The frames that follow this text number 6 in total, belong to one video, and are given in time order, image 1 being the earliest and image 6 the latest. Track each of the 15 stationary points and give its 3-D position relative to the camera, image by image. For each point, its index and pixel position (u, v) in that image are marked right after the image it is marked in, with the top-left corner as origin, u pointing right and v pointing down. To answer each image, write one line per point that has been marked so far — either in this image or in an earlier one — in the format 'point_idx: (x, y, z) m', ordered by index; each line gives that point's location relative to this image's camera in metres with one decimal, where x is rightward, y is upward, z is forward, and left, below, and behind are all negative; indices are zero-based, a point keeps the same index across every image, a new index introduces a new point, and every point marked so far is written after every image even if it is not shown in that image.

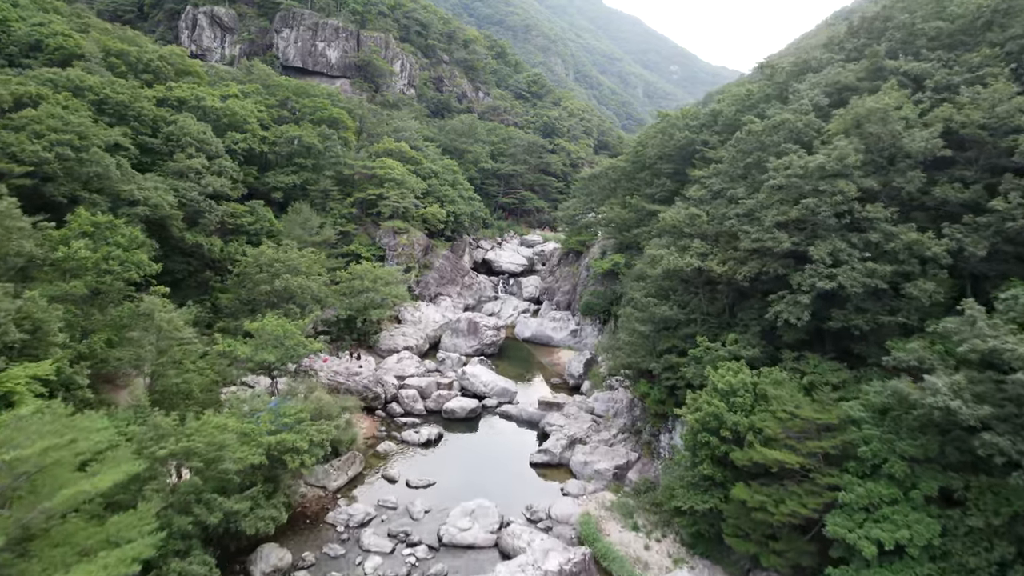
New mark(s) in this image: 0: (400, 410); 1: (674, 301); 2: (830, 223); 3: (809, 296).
0: (-3.1, -3.3, +18.6) m
1: (+3.6, -0.3, +15.2) m
2: (+5.6, +1.2, +12.1) m
3: (+5.1, -0.1, +11.7) m
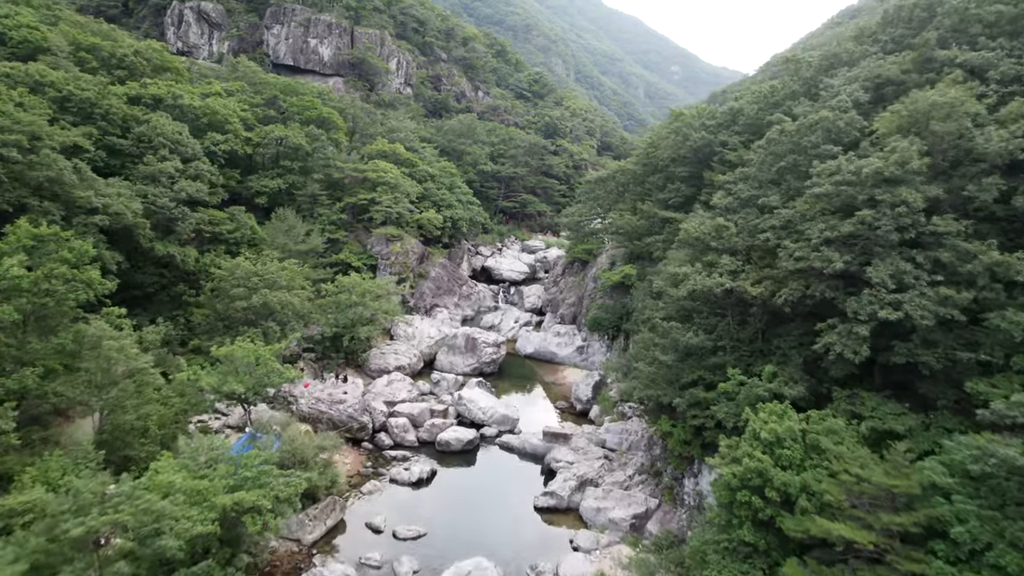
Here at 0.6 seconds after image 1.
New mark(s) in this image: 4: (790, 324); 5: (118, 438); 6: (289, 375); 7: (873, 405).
0: (-3.0, -3.8, +16.7) m
1: (+3.6, -0.7, +13.3) m
2: (+5.7, +0.7, +10.2) m
3: (+5.1, -0.5, +9.8) m
4: (+5.1, -0.7, +12.5) m
5: (-7.2, -2.7, +12.5) m
6: (-4.9, -1.9, +15.1) m
7: (+5.3, -1.7, +10.0) m
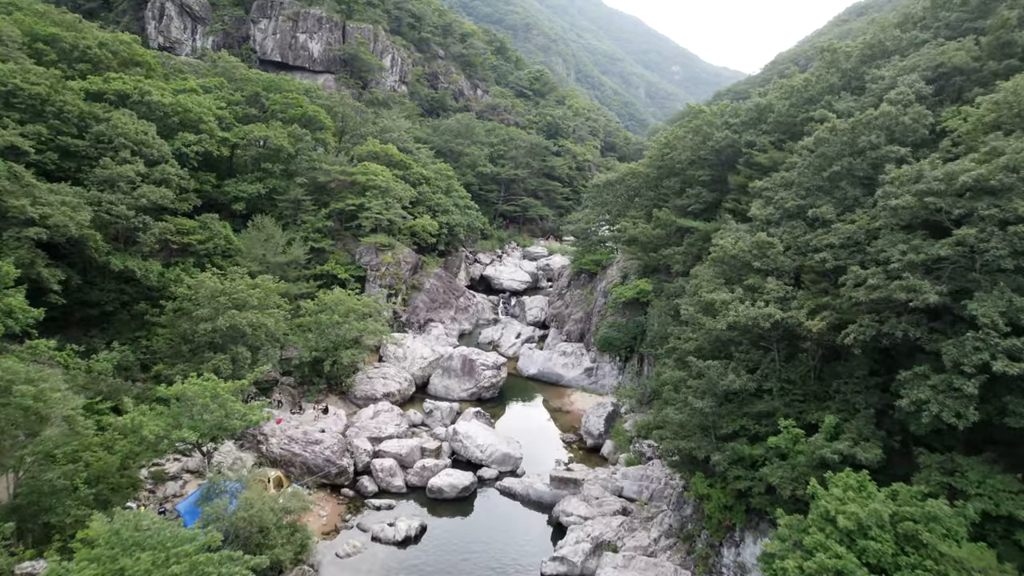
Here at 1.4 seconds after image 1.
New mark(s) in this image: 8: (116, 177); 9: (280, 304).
0: (-3.0, -4.3, +14.5) m
1: (+3.7, -1.2, +11.1) m
2: (+5.7, +0.3, +8.0) m
3: (+5.2, -1.0, +7.6) m
4: (+5.1, -1.1, +10.3) m
5: (-7.2, -3.2, +10.3) m
6: (-4.9, -2.4, +12.9) m
7: (+5.3, -2.2, +7.8) m
8: (-10.4, +2.9, +17.9) m
9: (-6.2, -0.4, +18.2) m
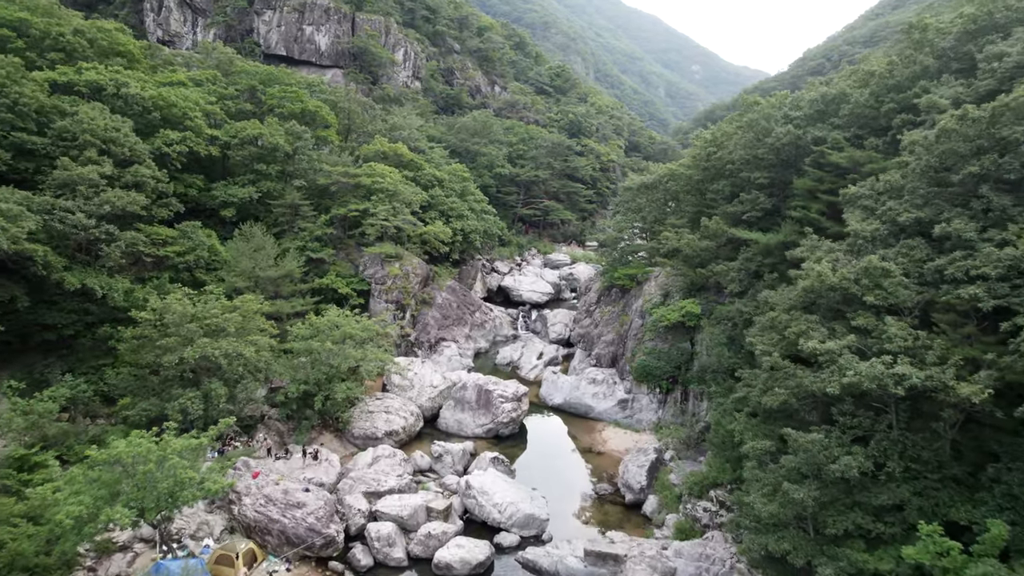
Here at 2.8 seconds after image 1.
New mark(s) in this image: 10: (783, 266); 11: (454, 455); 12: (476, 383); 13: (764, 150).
0: (-2.5, -4.8, +11.8) m
1: (+4.1, -1.7, +8.3) m
2: (+6.0, -0.3, +5.1) m
3: (+5.5, -1.5, +4.8) m
4: (+5.5, -1.6, +7.4) m
5: (-6.8, -3.7, +7.7) m
6: (-4.5, -2.9, +10.3) m
7: (+5.6, -2.7, +4.9) m
8: (-9.9, +2.4, +15.4) m
9: (-5.7, -0.9, +15.6) m
10: (+5.9, +0.5, +14.9) m
11: (-1.3, -3.8, +15.6) m
12: (-1.0, -2.5, +18.2) m
13: (+6.1, +3.4, +16.5) m
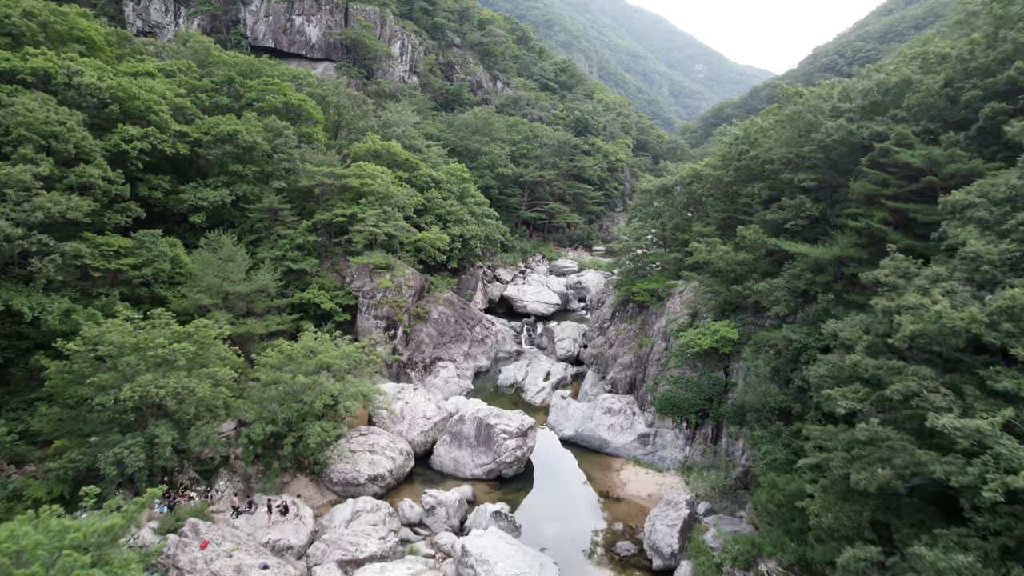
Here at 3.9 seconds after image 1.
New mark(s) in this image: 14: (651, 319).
0: (-2.5, -5.2, +9.5) m
1: (+4.1, -2.2, +5.9) m
2: (+6.1, -0.7, +2.8) m
3: (+5.5, -2.0, +2.4) m
4: (+5.5, -2.1, +5.0) m
5: (-6.8, -4.1, +5.4) m
6: (-4.4, -3.3, +7.9) m
7: (+5.7, -3.1, +2.5) m
8: (-9.8, +2.0, +13.0) m
9: (-5.6, -1.3, +13.2) m
10: (+6.0, +0.1, +12.5) m
11: (-1.2, -4.2, +13.2) m
12: (-0.8, -3.0, +15.8) m
13: (+6.2, +2.9, +14.1) m
14: (+3.8, -0.8, +18.4) m
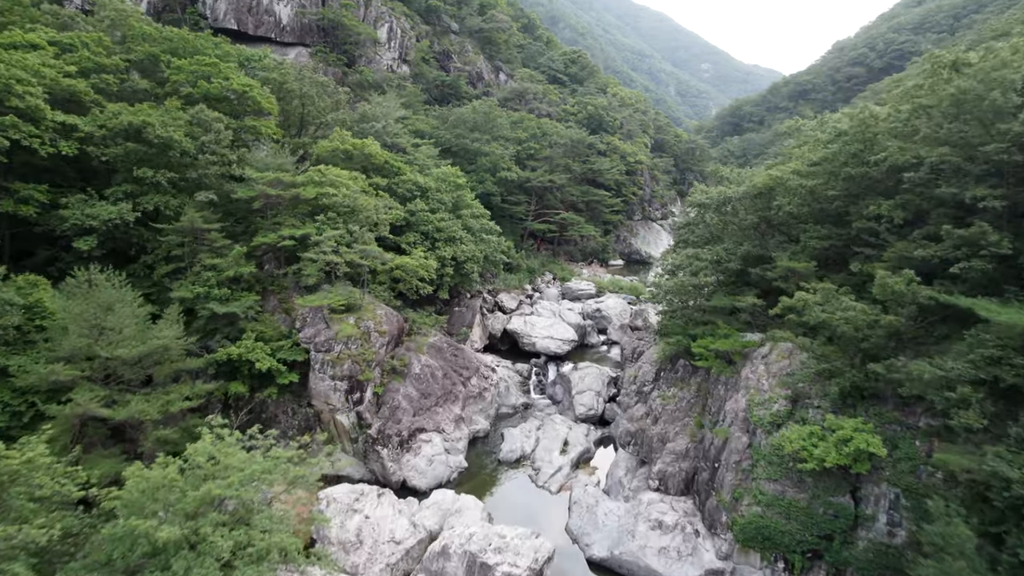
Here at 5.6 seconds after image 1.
0: (-2.4, -6.2, +4.2) m
1: (+4.2, -3.2, +0.7) m
2: (+6.2, -1.7, -2.5) m
3: (+5.6, -3.0, -2.9) m
4: (+5.6, -3.1, -0.2) m
5: (-6.7, -5.1, +0.1) m
6: (-4.3, -4.3, +2.7) m
7: (+5.7, -4.2, -2.7) m
8: (-9.6, +1.0, +7.8) m
9: (-5.4, -2.3, +8.0) m
10: (+6.1, -1.0, +7.3) m
11: (-1.1, -5.3, +8.0) m
12: (-0.7, -4.0, +10.6) m
13: (+6.3, +1.9, +8.9) m
14: (+3.9, -1.9, +13.2) m
